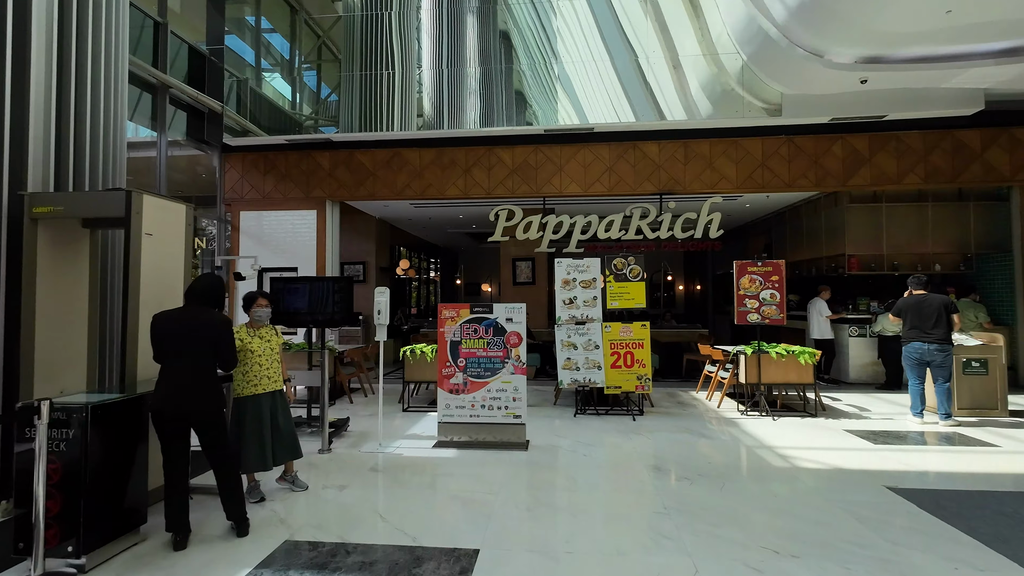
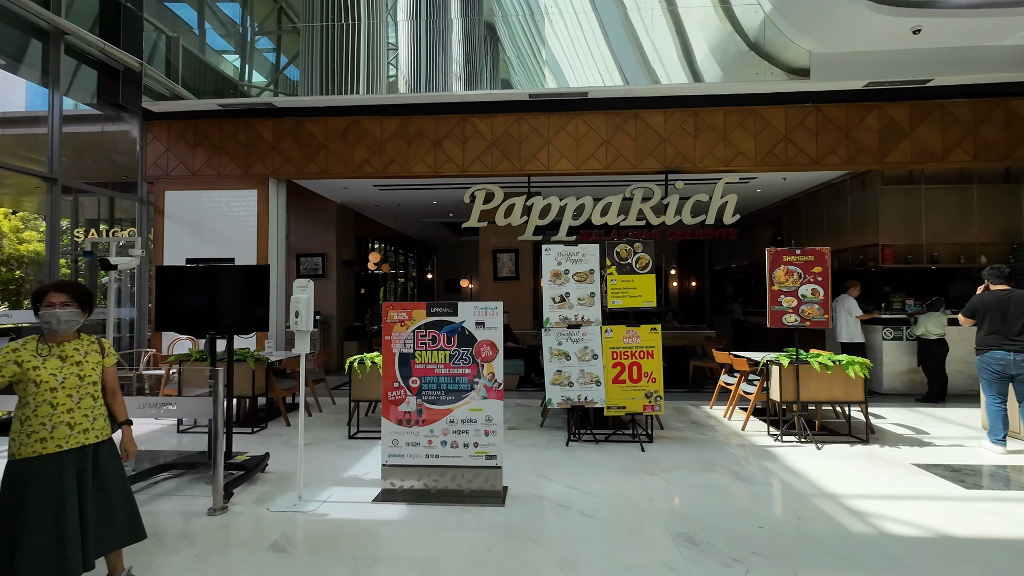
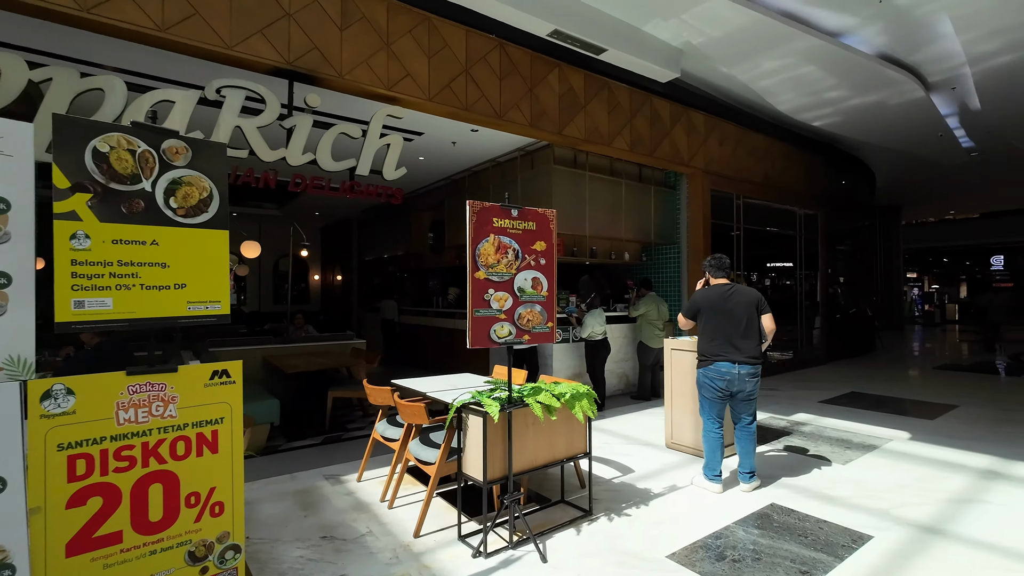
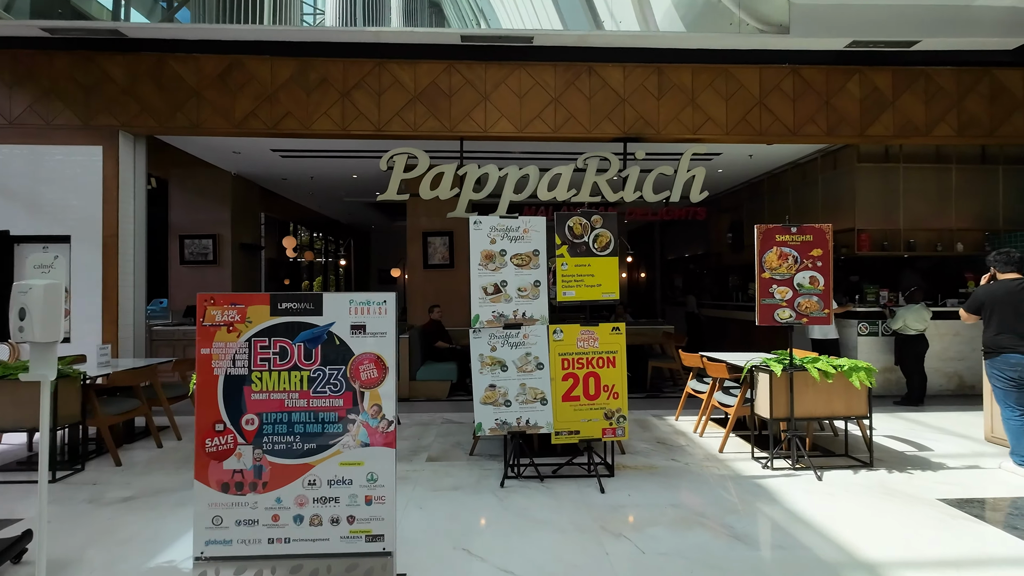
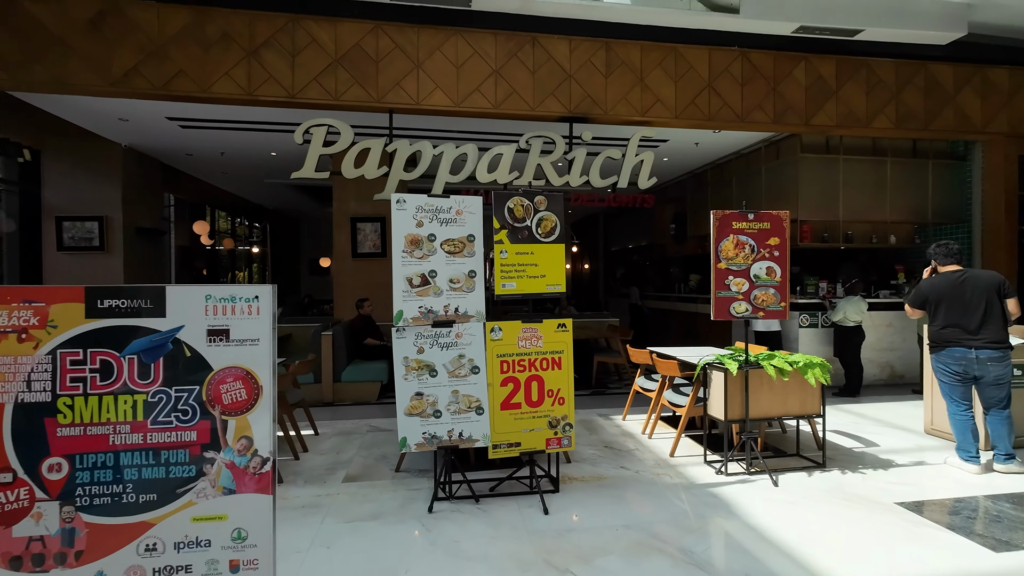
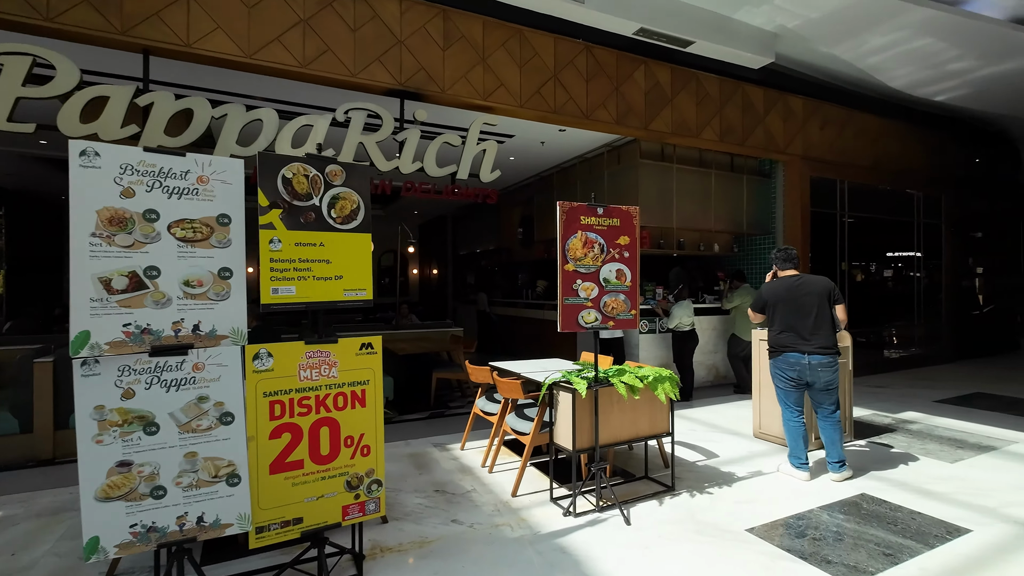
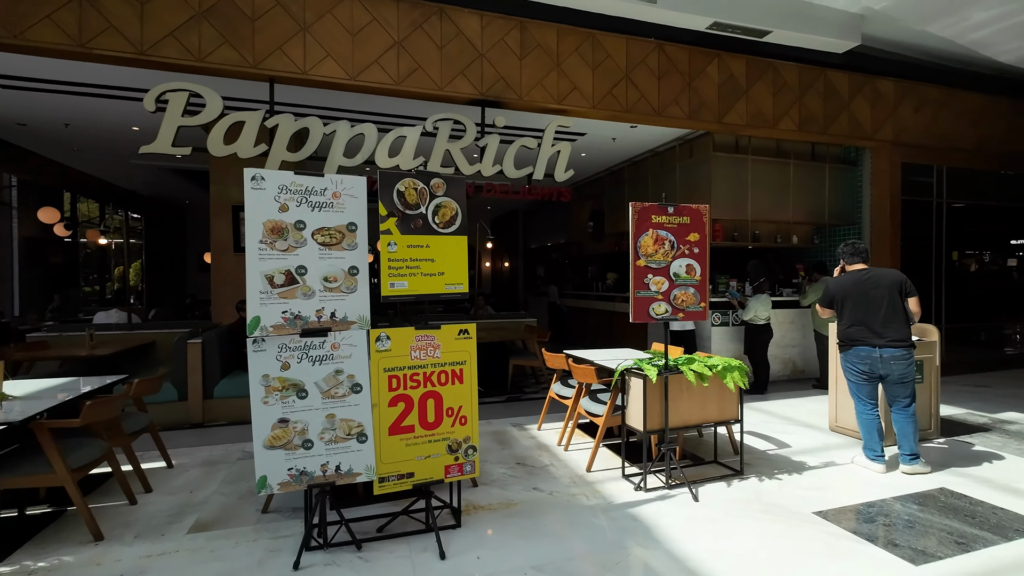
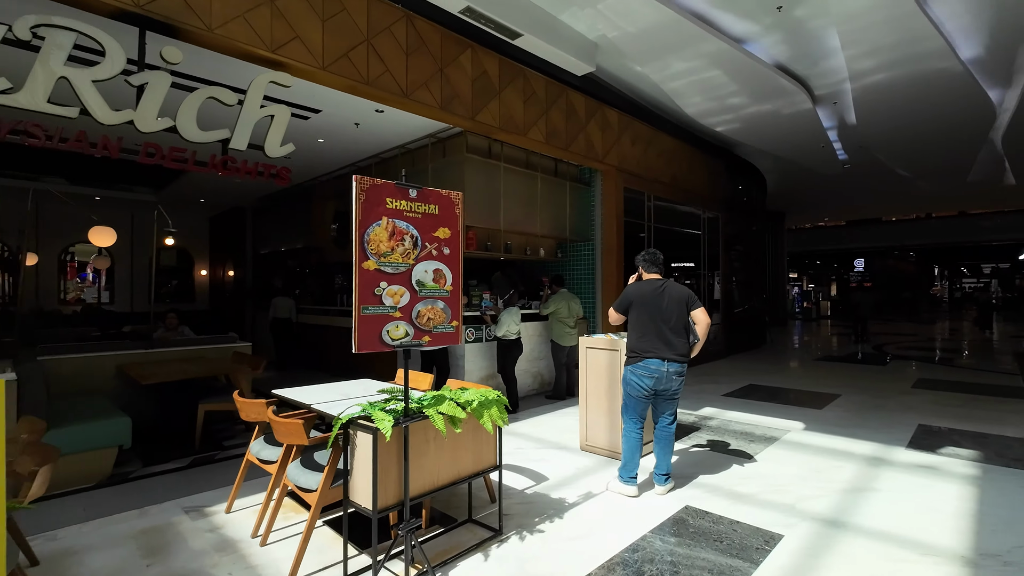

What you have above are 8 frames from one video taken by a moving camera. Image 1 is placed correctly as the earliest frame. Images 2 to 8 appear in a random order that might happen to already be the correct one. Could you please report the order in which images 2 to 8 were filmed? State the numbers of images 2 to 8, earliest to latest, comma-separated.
2, 4, 5, 7, 6, 3, 8
